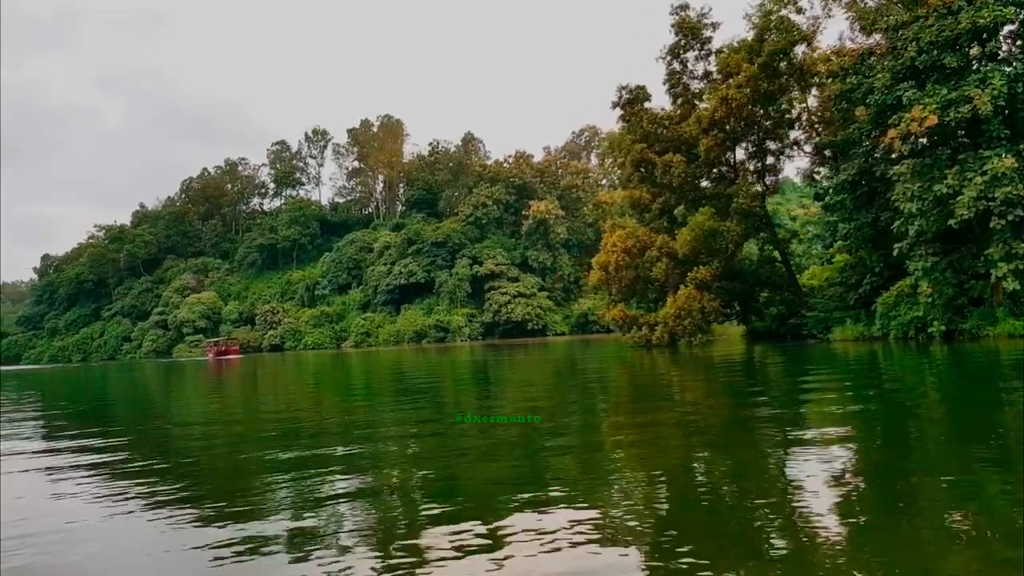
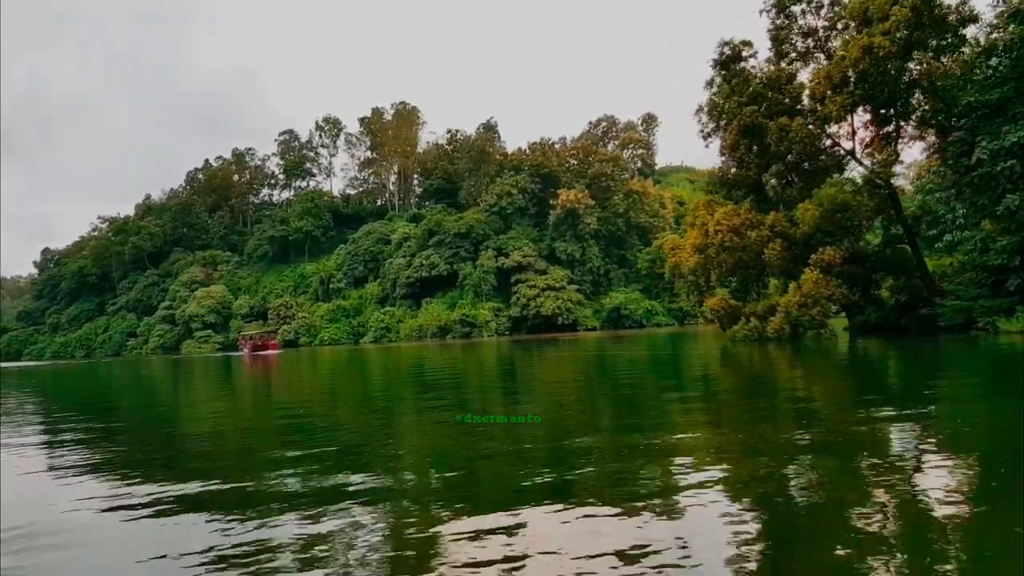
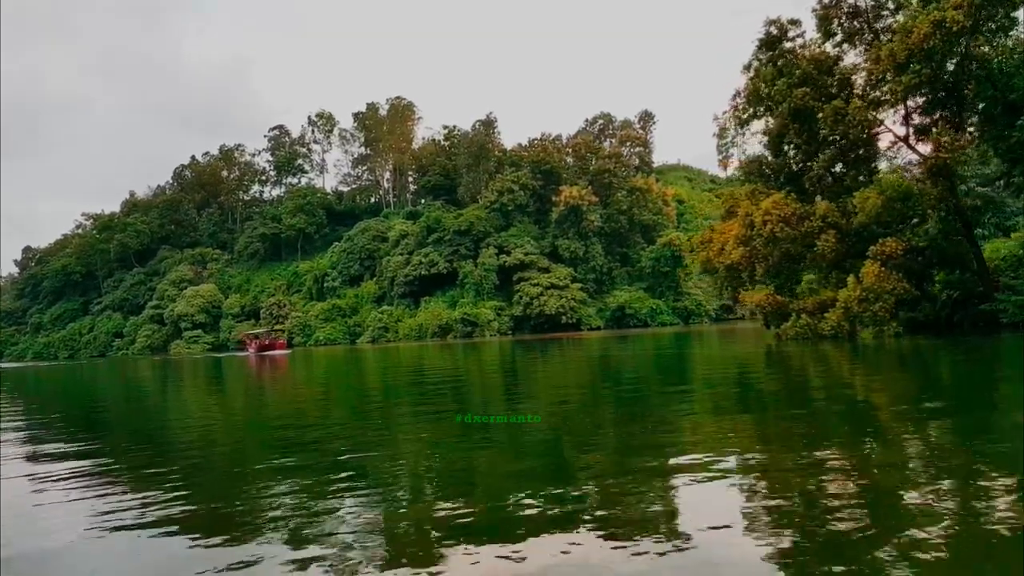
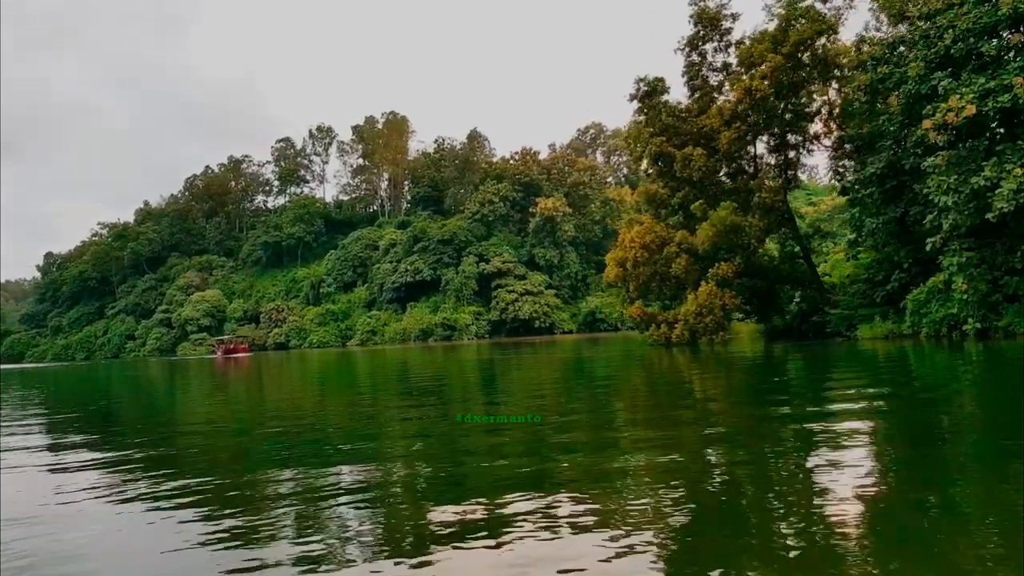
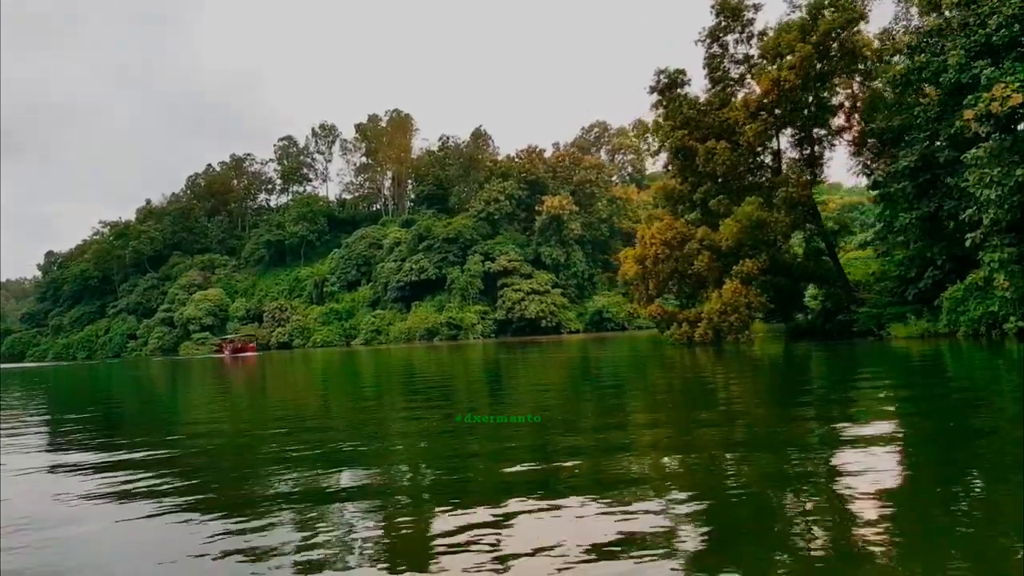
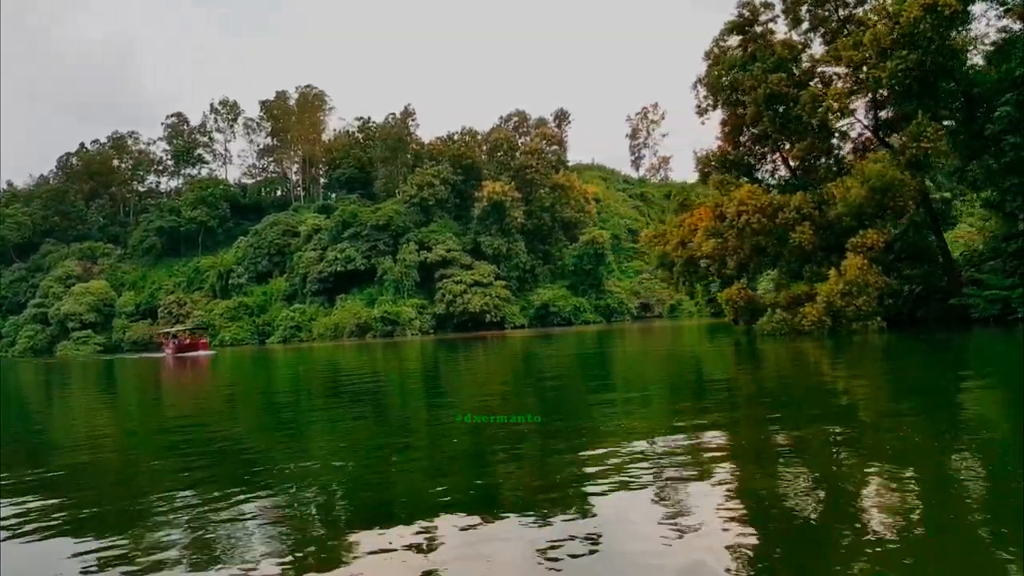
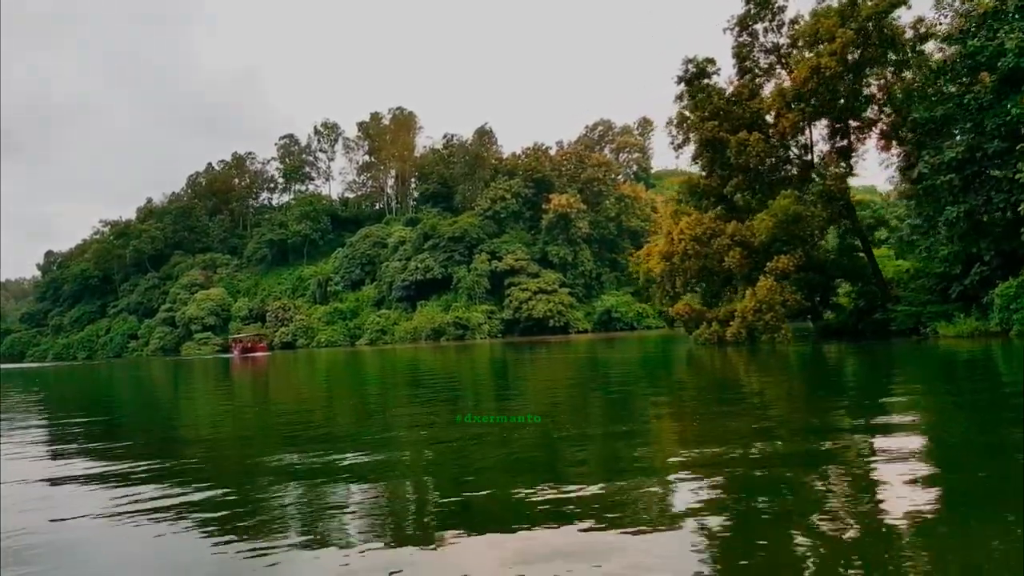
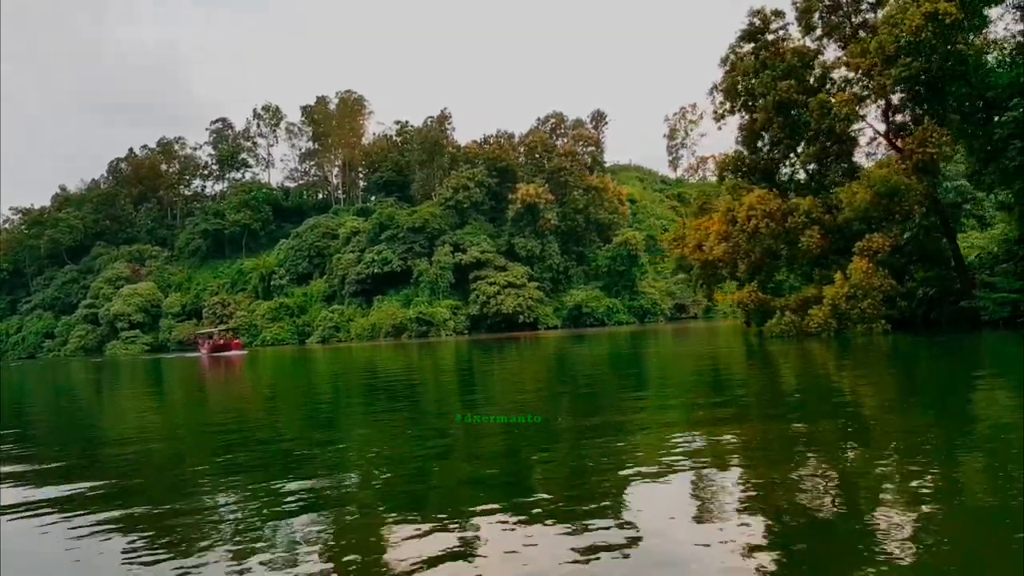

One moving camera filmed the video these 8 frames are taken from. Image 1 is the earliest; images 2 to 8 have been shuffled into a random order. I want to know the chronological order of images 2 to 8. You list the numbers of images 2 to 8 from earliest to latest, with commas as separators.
4, 5, 7, 2, 3, 8, 6
